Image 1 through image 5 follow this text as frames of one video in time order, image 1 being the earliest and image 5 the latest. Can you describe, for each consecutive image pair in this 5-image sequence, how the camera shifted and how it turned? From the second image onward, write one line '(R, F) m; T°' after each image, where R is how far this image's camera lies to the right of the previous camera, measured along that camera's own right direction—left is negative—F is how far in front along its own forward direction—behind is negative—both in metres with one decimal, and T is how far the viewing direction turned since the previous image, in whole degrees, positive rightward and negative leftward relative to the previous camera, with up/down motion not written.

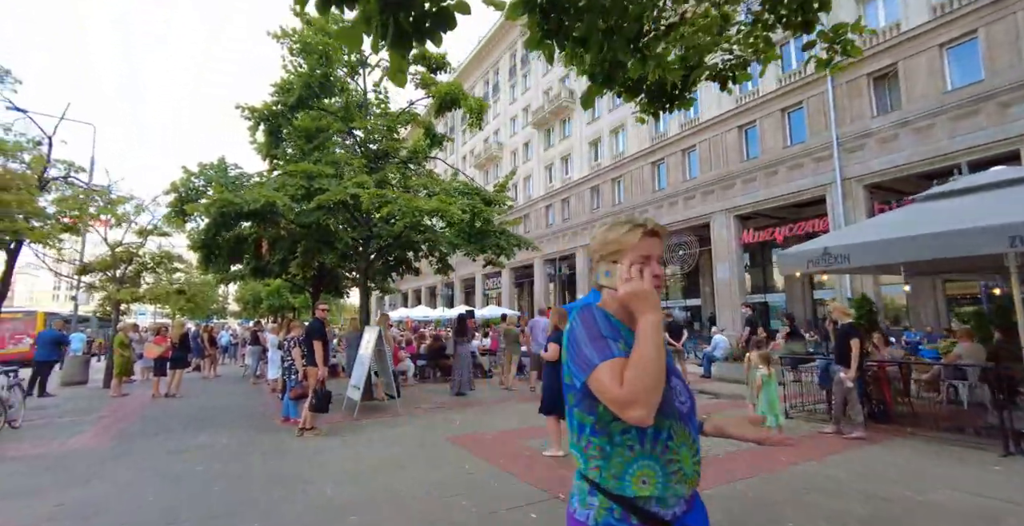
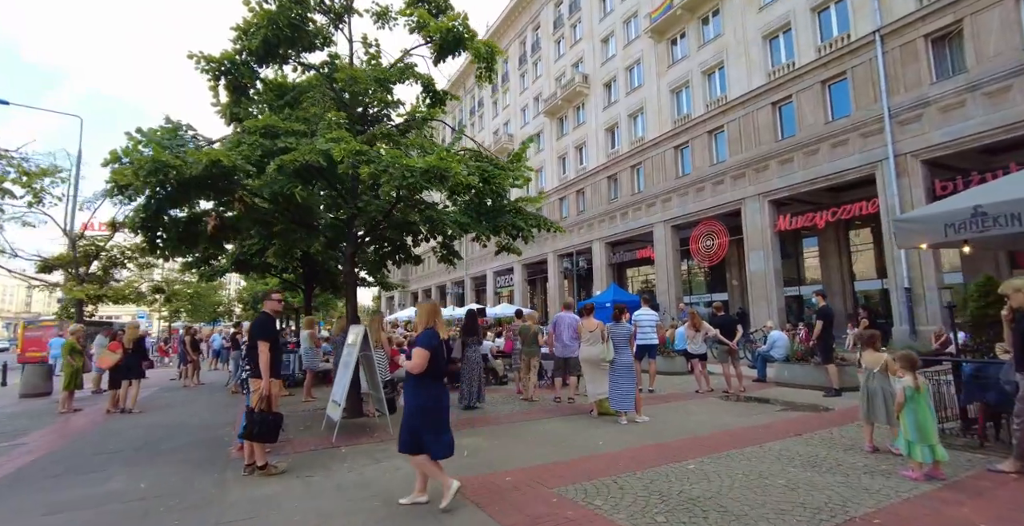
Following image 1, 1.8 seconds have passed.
(-0.1, +2.1) m; -1°
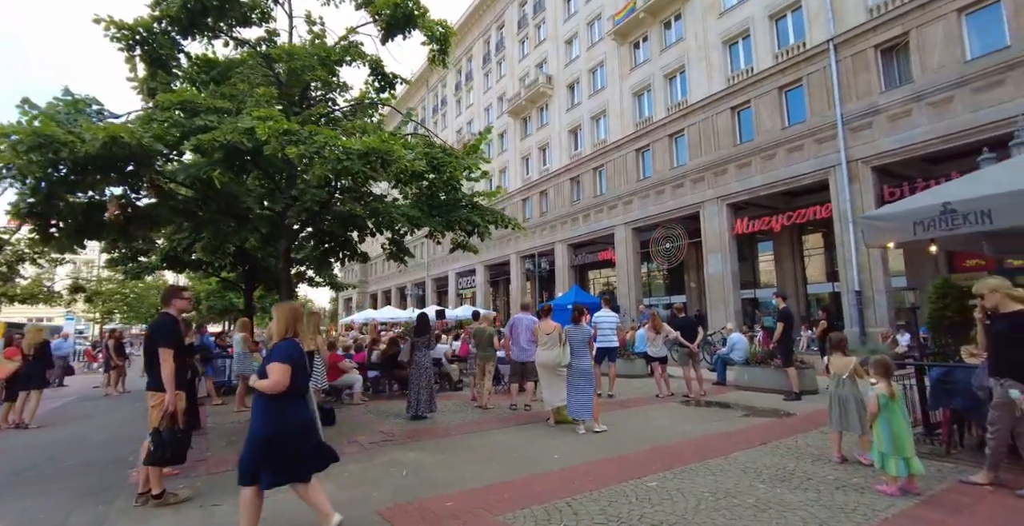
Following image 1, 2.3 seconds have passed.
(+0.2, +0.6) m; +4°
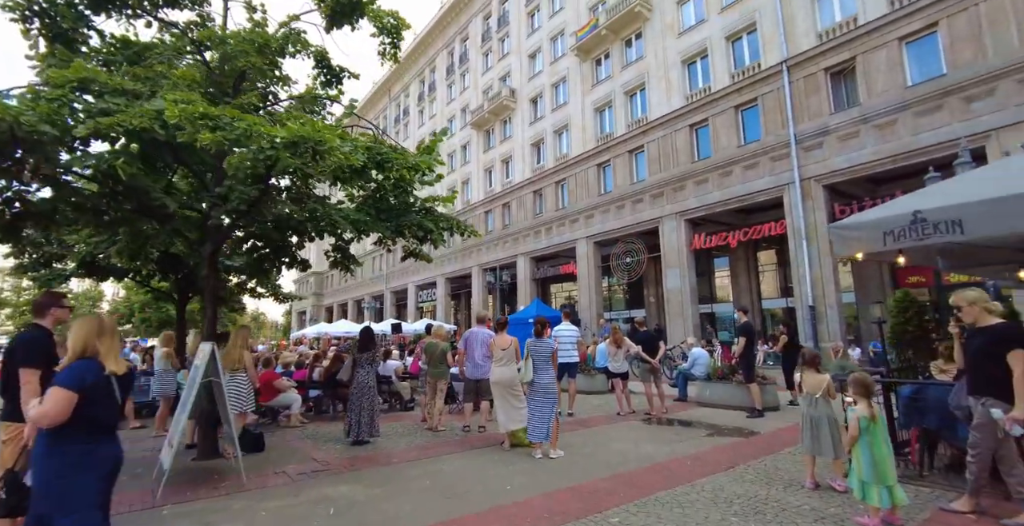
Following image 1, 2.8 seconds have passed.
(+0.1, +0.6) m; +4°
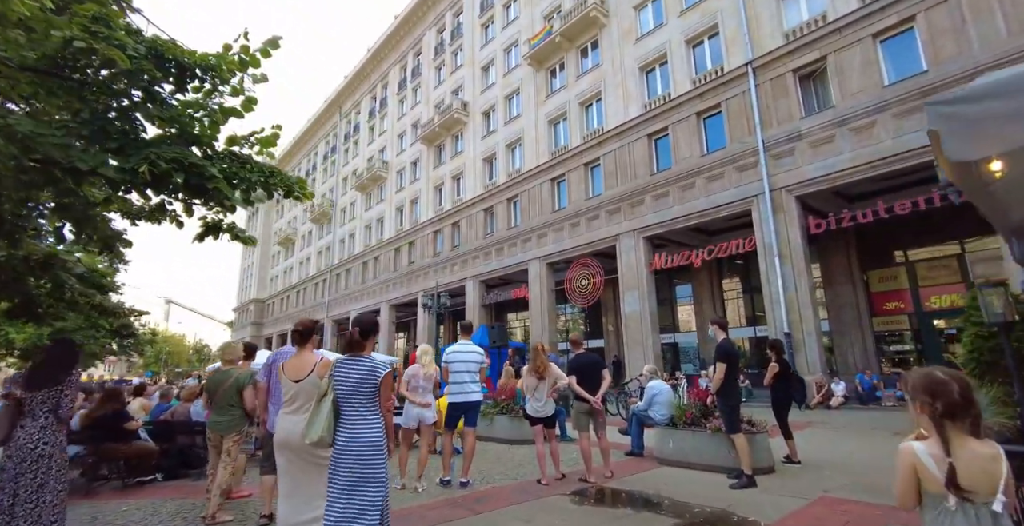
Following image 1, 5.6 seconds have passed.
(+1.3, +3.3) m; +4°
